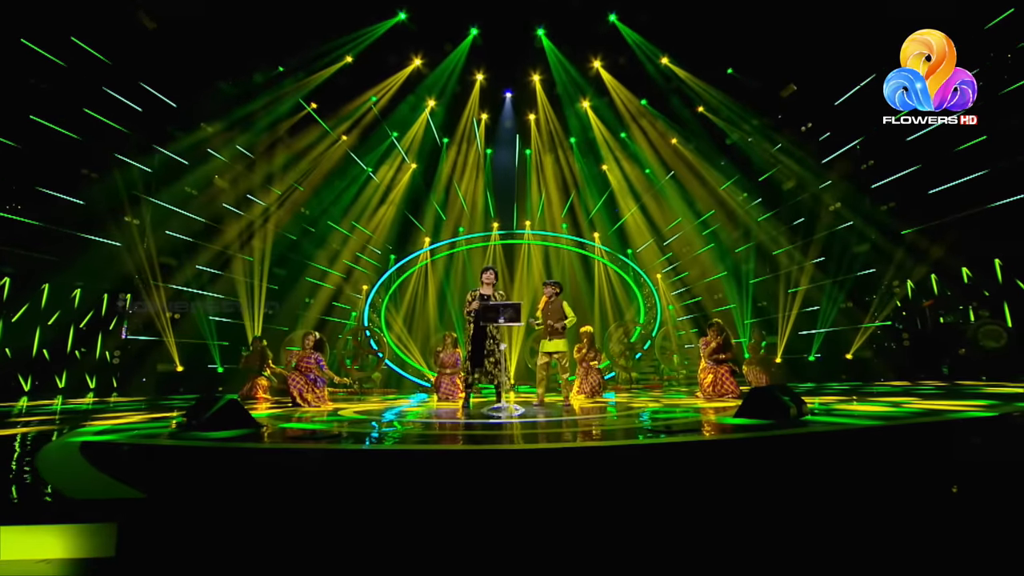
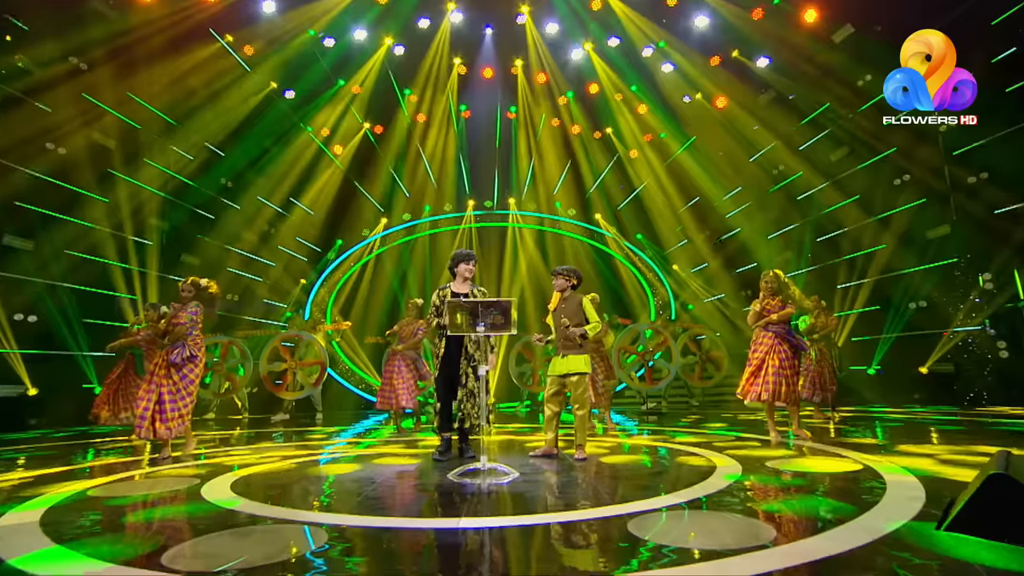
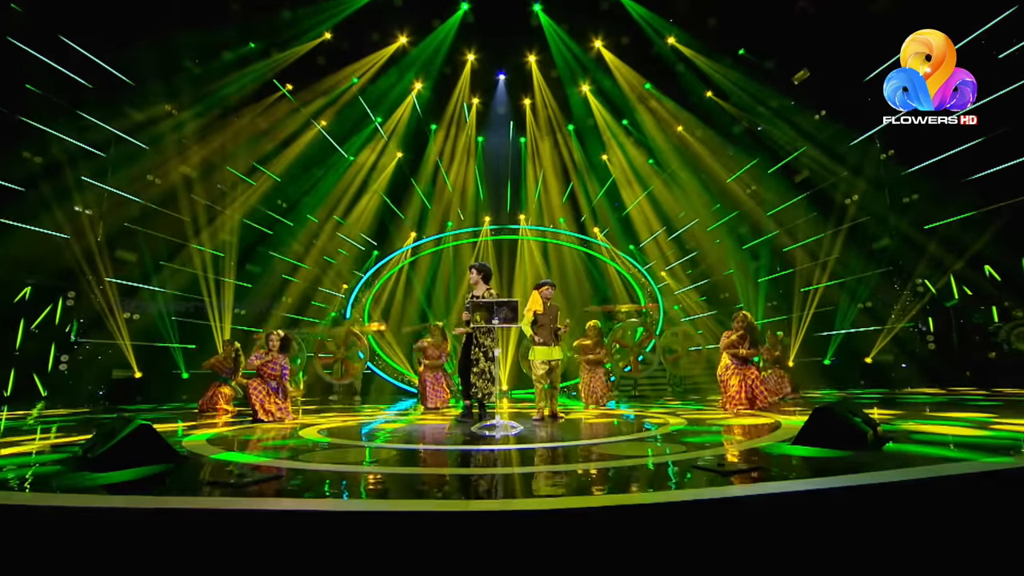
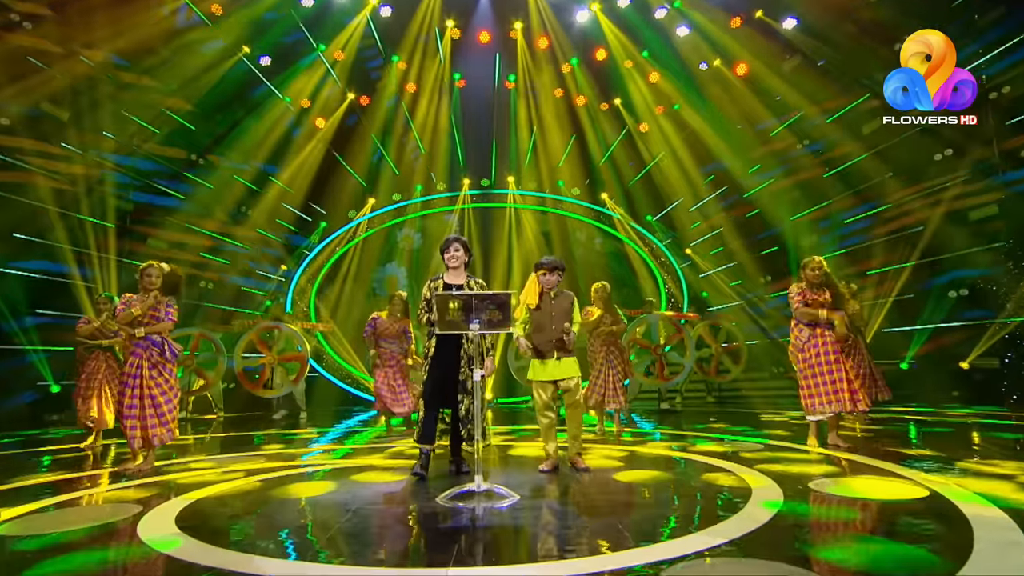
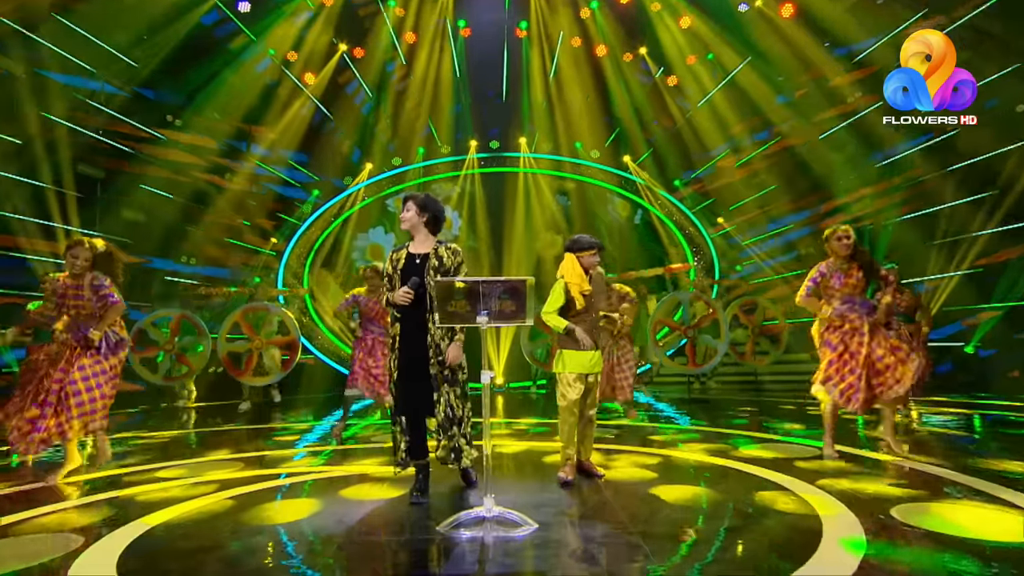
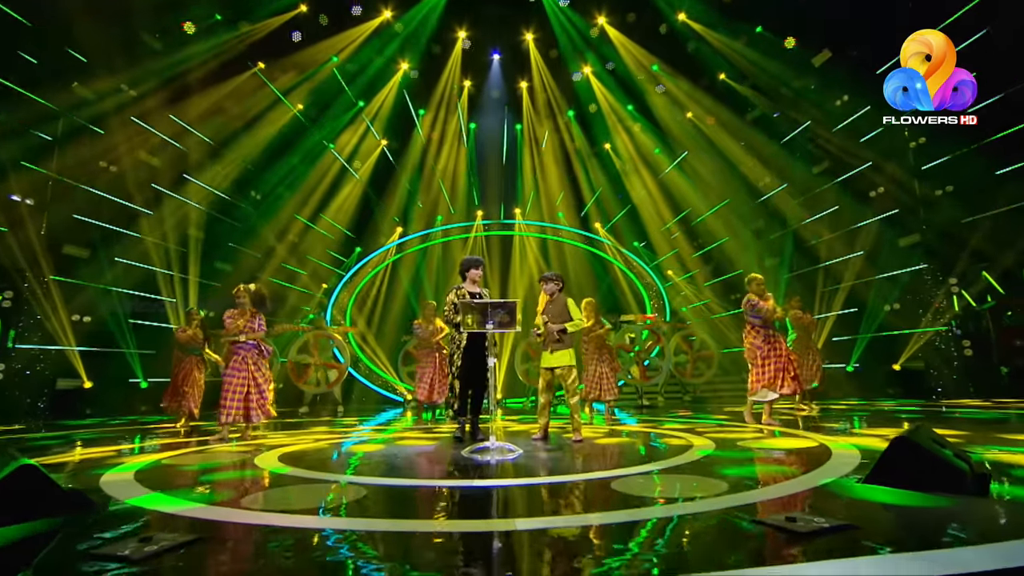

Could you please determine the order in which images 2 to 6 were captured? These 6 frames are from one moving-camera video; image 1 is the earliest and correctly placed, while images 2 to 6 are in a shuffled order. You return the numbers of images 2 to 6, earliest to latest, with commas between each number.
3, 6, 2, 4, 5
